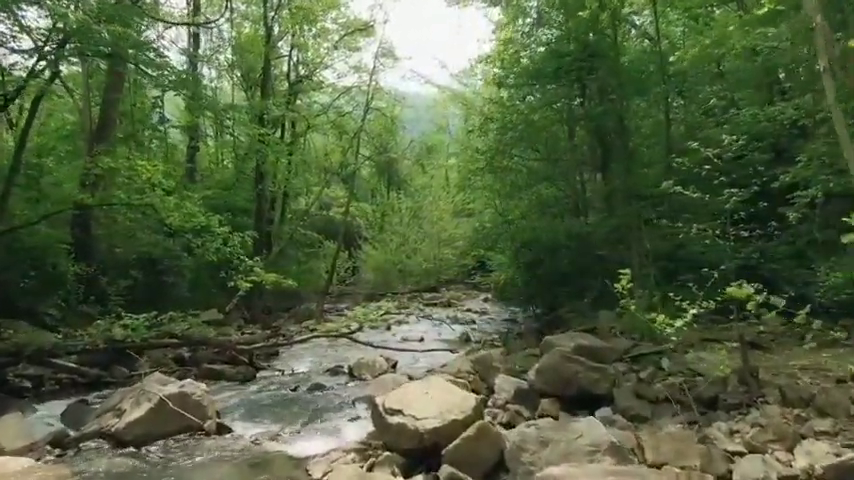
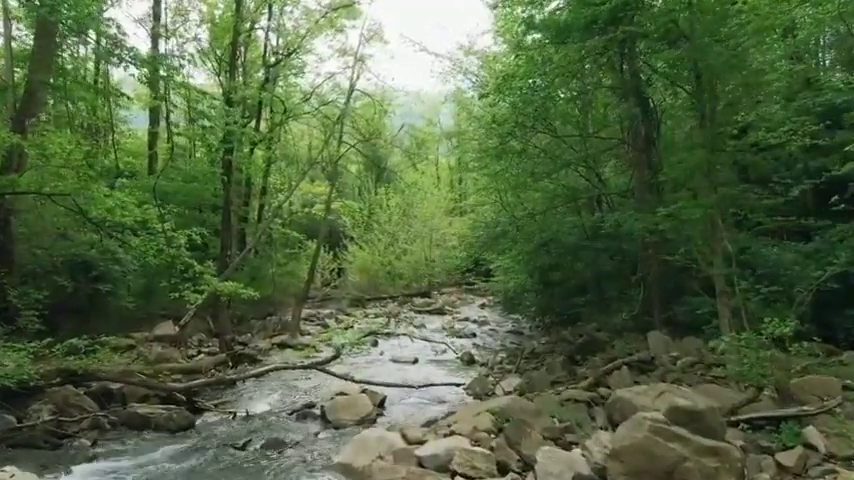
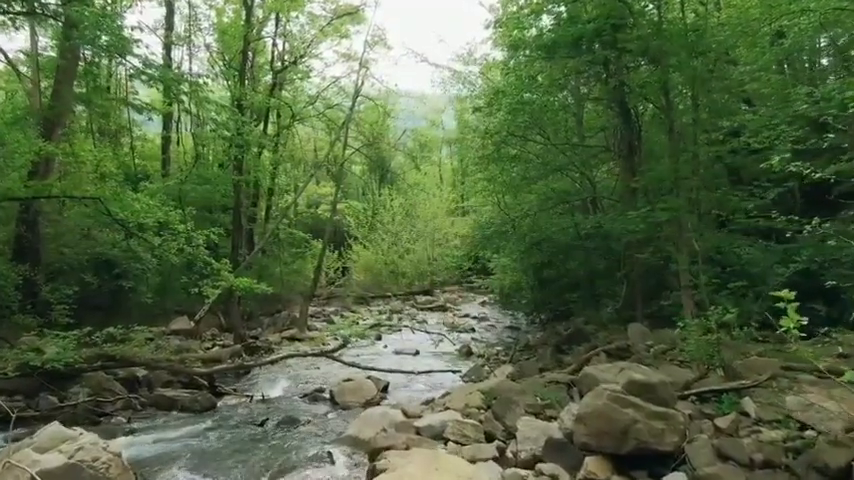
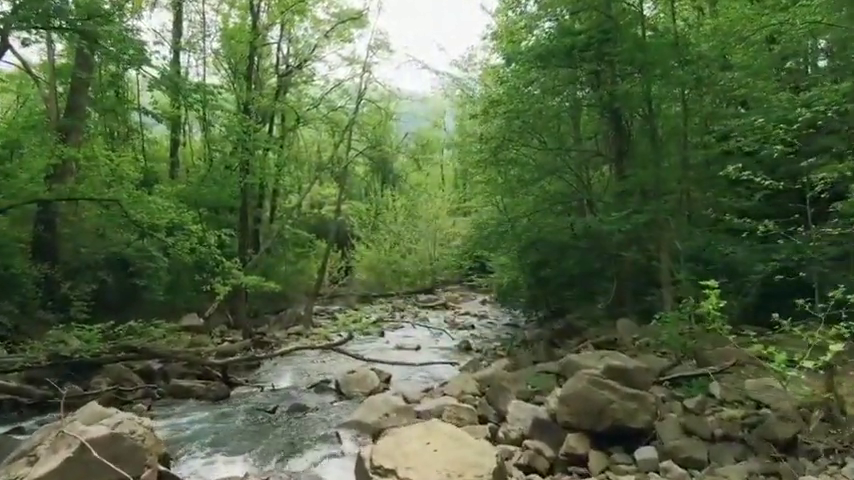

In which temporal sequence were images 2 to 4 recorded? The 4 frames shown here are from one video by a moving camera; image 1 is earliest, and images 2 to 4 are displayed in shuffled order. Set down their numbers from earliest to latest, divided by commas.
4, 3, 2
